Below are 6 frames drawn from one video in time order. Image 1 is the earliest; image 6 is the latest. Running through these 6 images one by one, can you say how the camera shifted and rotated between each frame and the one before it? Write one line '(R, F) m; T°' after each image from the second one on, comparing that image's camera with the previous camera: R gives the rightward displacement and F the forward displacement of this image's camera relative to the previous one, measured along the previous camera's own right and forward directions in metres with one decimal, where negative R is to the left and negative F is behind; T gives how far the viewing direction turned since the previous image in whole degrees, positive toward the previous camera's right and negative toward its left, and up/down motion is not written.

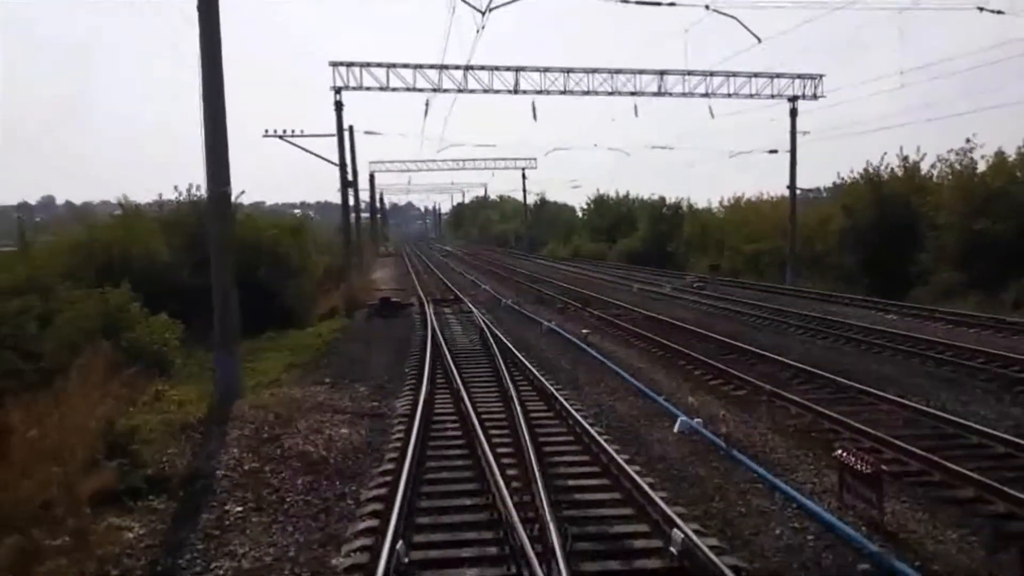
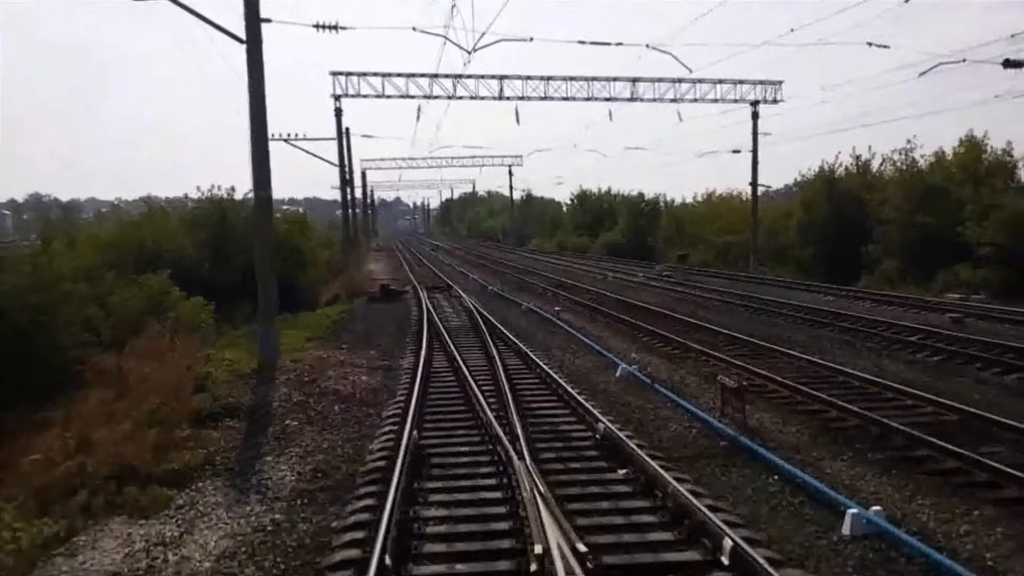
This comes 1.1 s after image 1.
(+0.1, -3.6) m; +1°
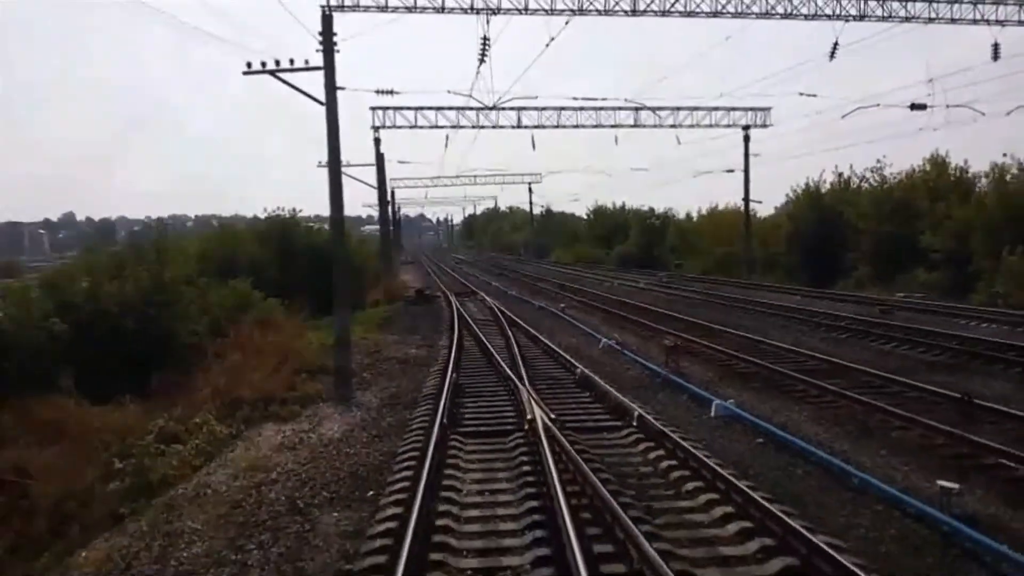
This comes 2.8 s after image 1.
(+0.3, -5.5) m; -1°
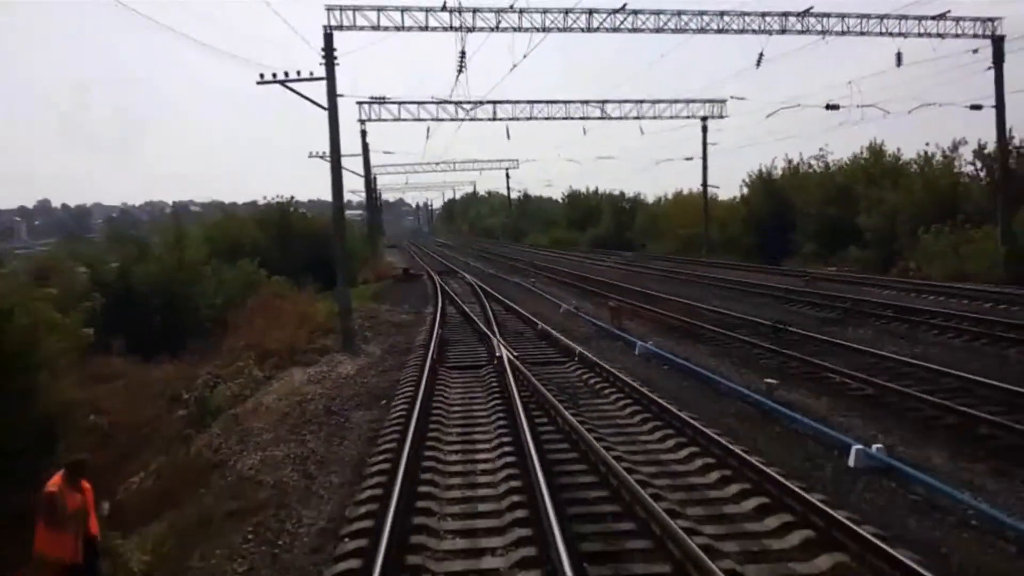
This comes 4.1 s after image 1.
(+0.1, -4.1) m; +1°
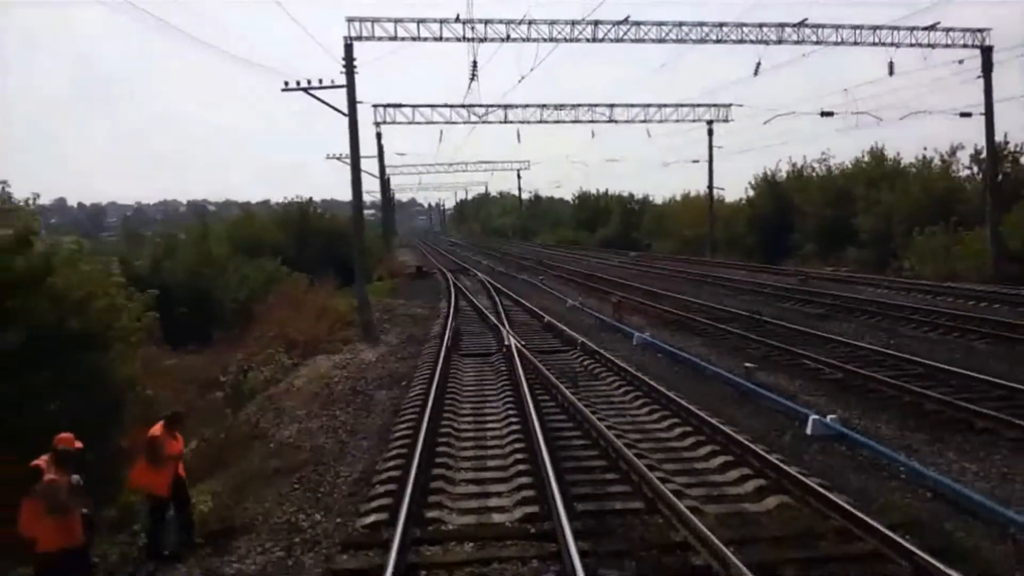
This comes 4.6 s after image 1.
(+0.1, -1.6) m; -1°
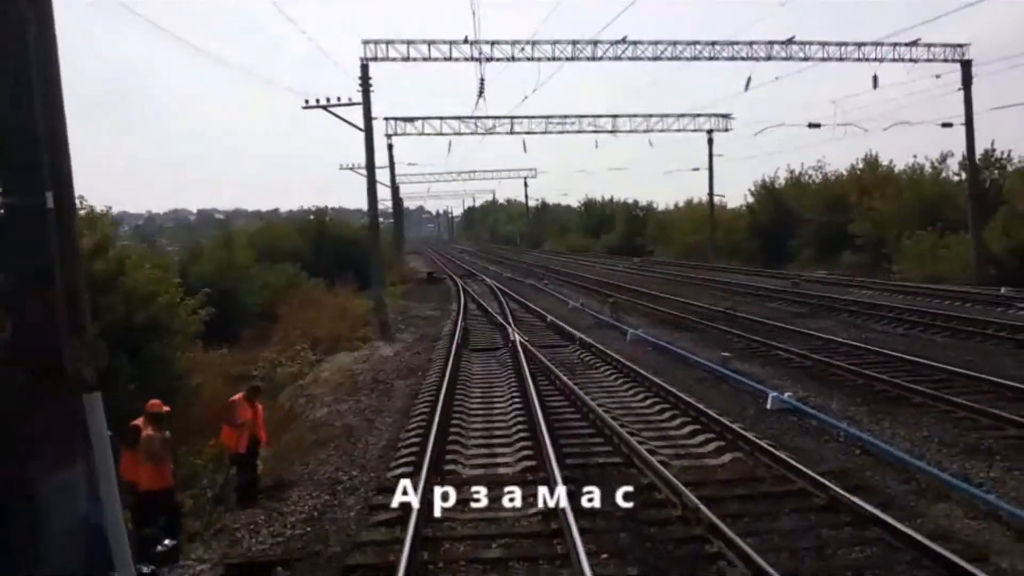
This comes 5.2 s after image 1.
(+0.1, -1.9) m; -1°
